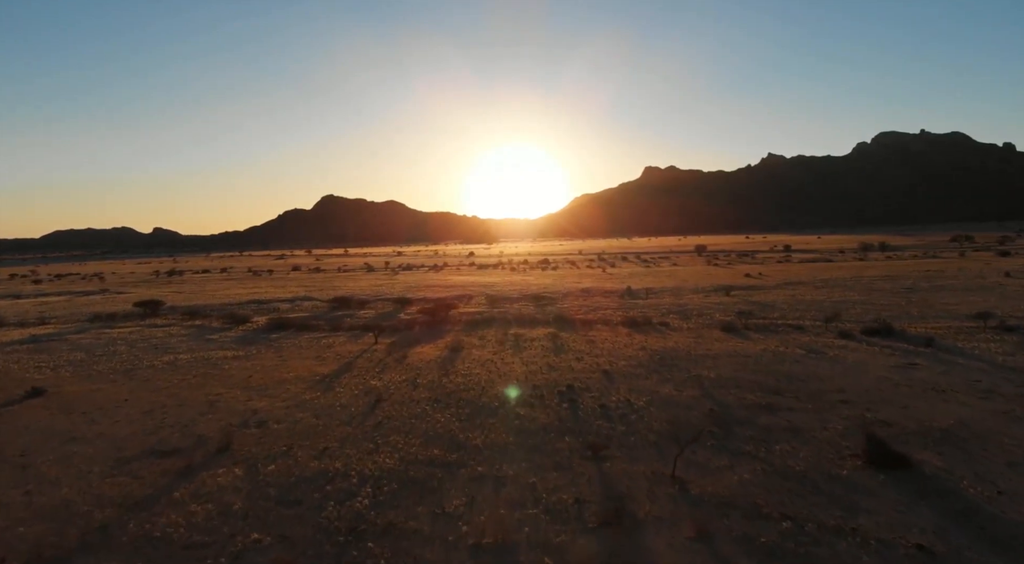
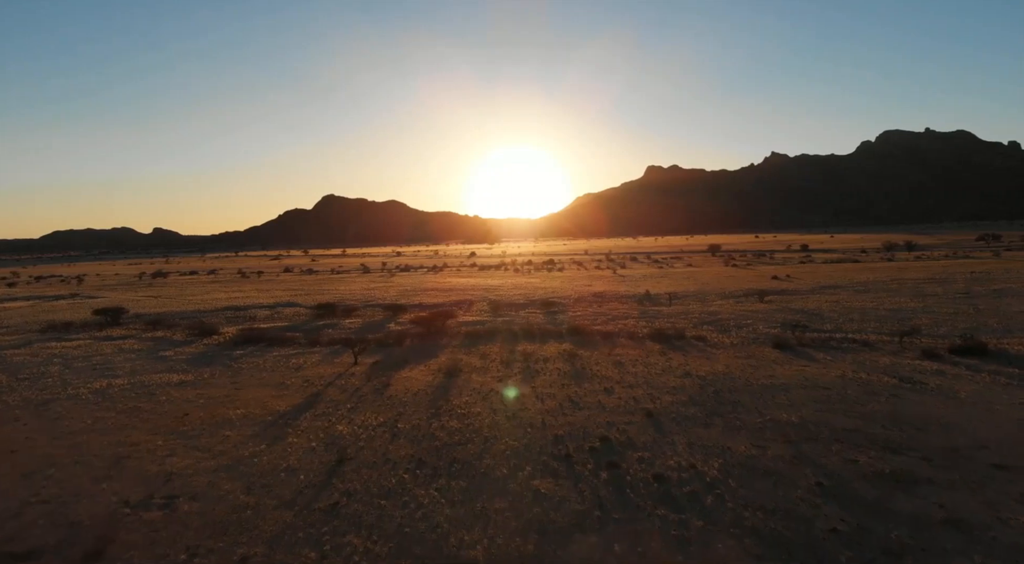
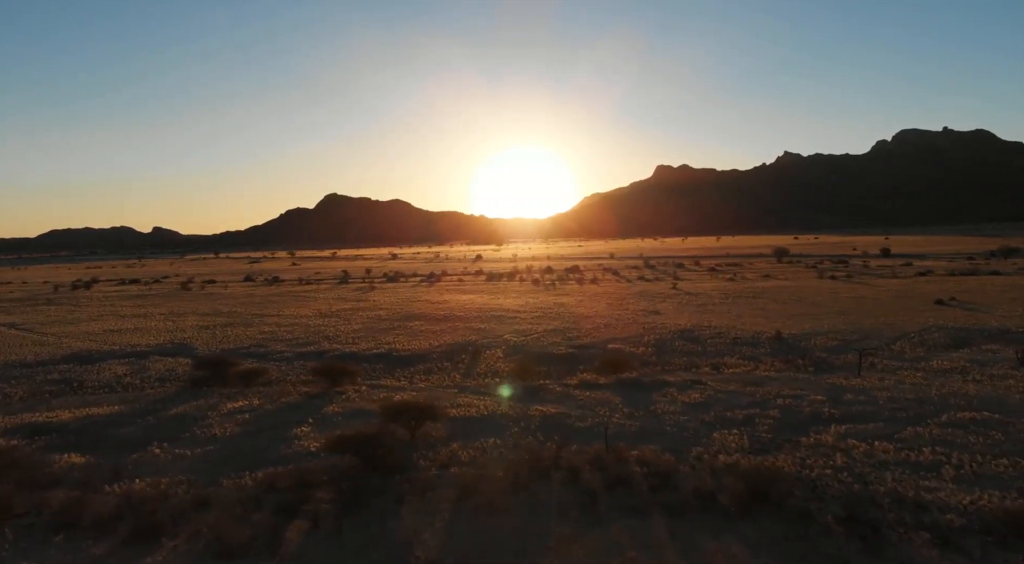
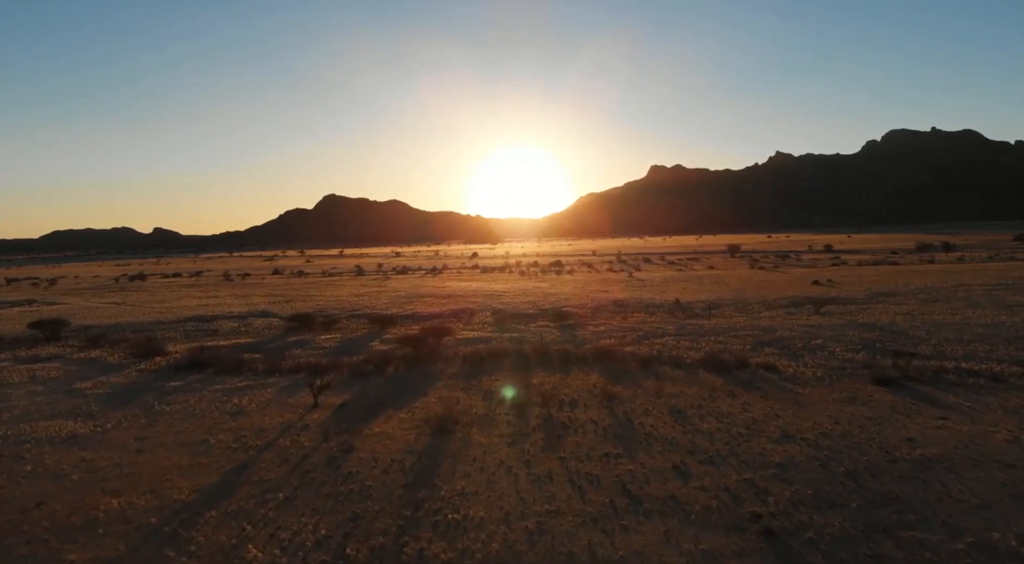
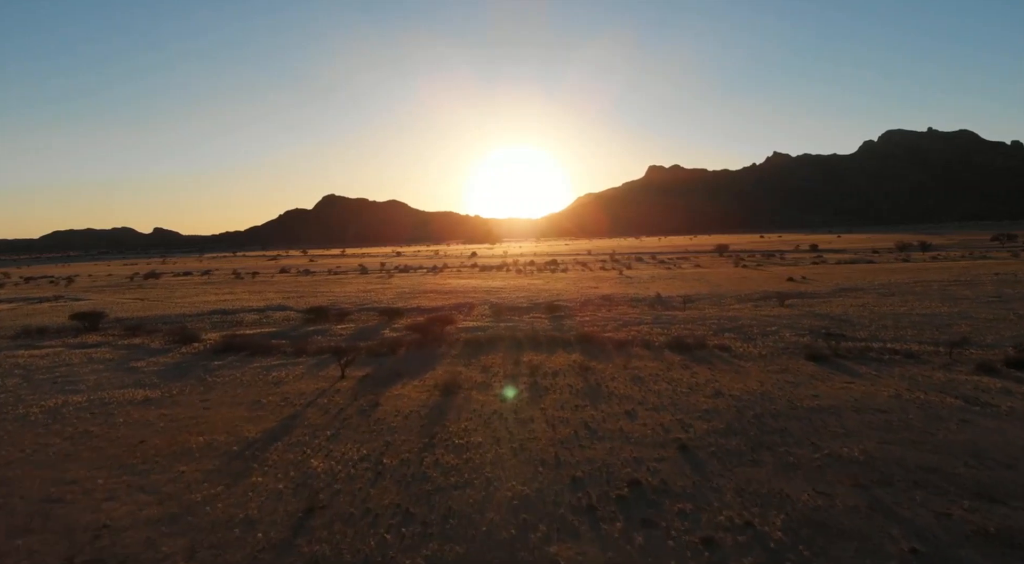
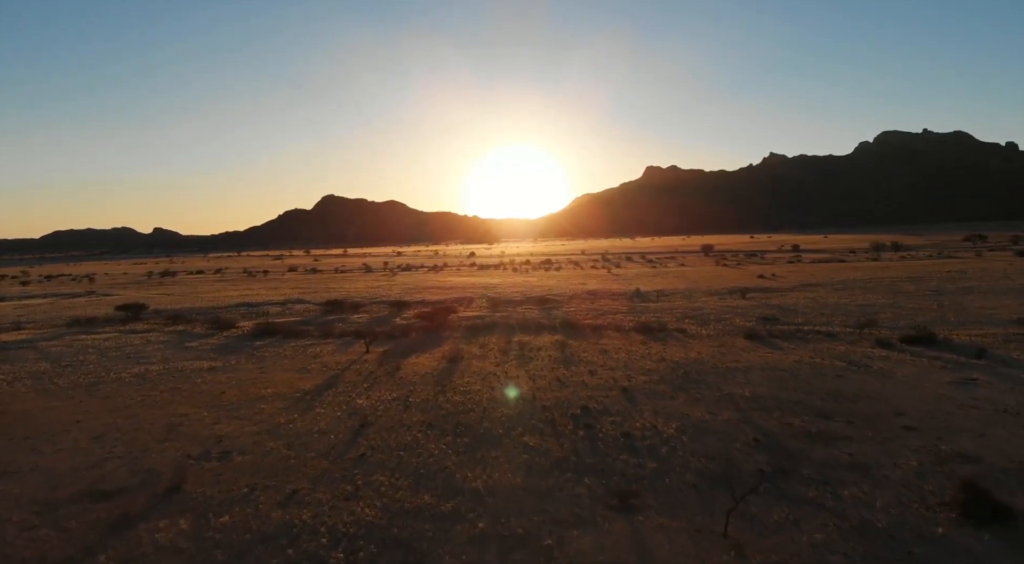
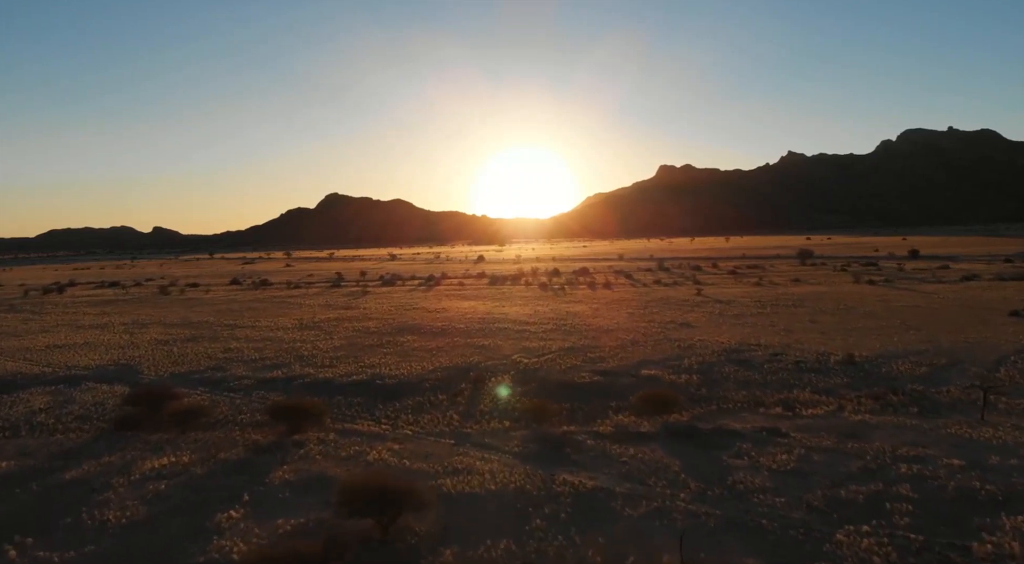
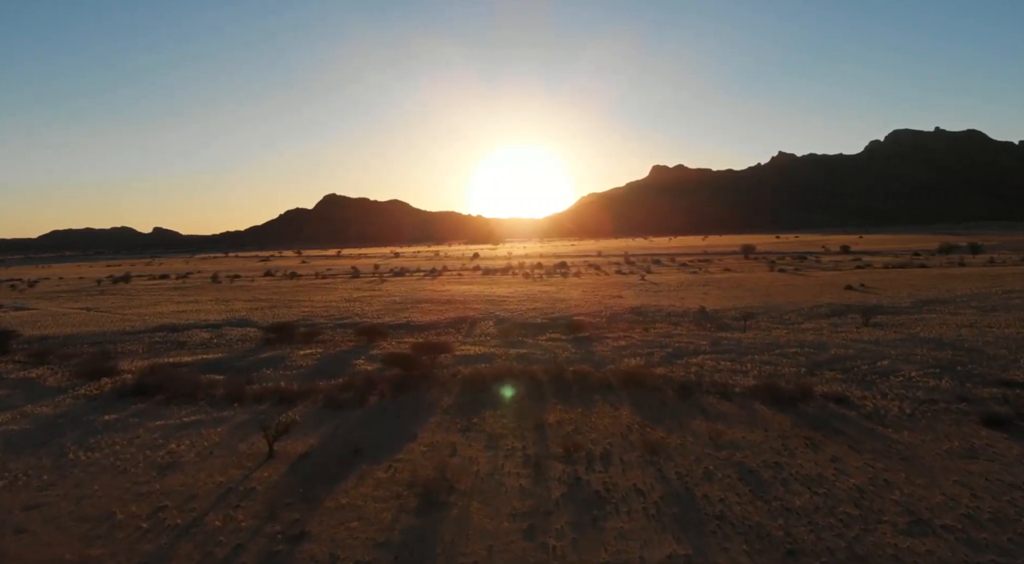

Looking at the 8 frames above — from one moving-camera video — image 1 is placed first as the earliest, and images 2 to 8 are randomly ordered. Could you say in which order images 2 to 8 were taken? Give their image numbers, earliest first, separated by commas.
6, 2, 5, 4, 8, 3, 7
